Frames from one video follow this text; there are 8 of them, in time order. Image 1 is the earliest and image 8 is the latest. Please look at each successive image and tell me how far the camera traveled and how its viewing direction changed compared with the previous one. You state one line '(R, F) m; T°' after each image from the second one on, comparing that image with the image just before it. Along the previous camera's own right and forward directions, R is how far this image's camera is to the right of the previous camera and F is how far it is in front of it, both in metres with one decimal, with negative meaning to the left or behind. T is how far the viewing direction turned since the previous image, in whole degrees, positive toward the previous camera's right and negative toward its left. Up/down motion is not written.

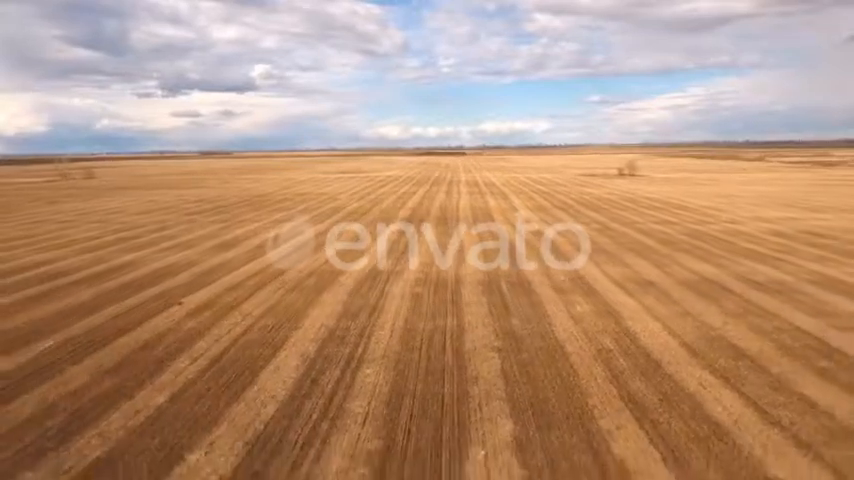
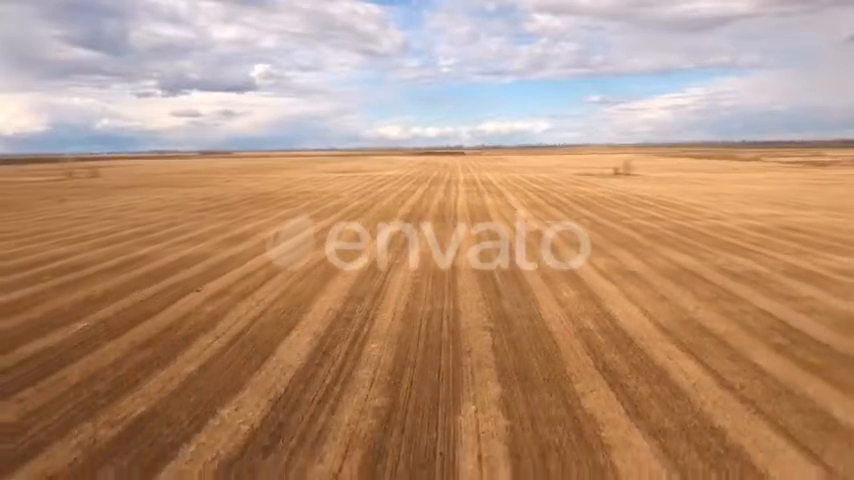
(0.0, -0.9) m; 0°
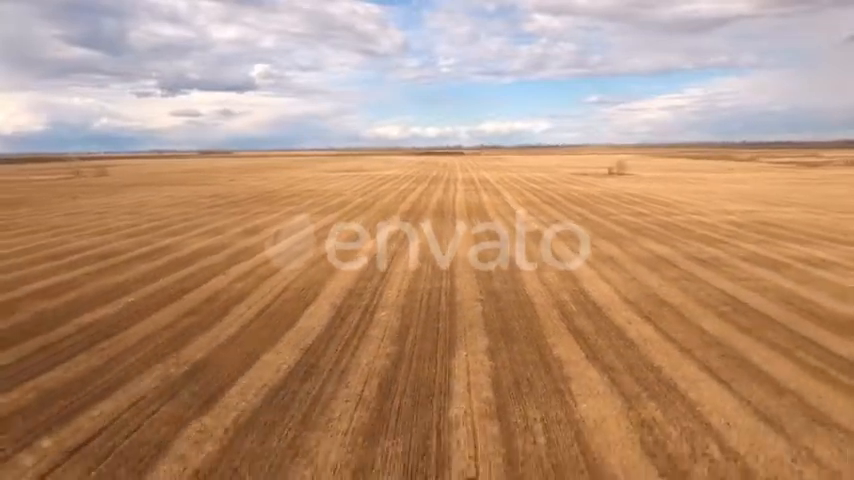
(0.0, -1.5) m; 0°
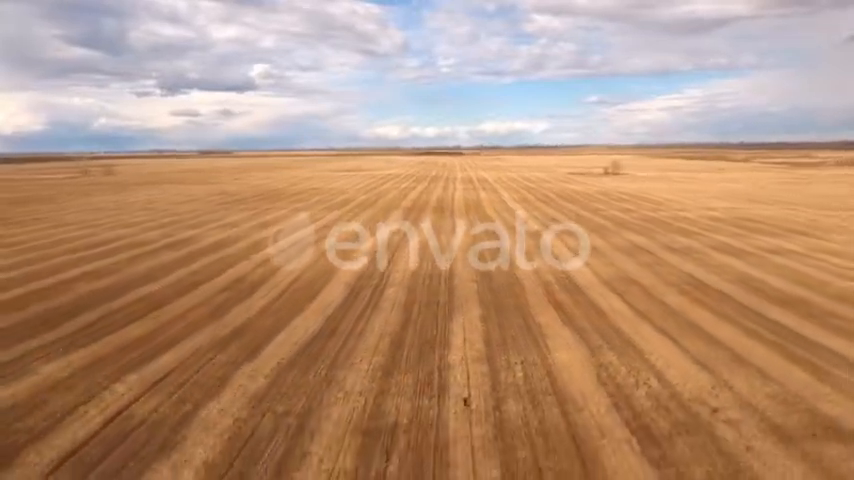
(0.0, -1.5) m; 0°
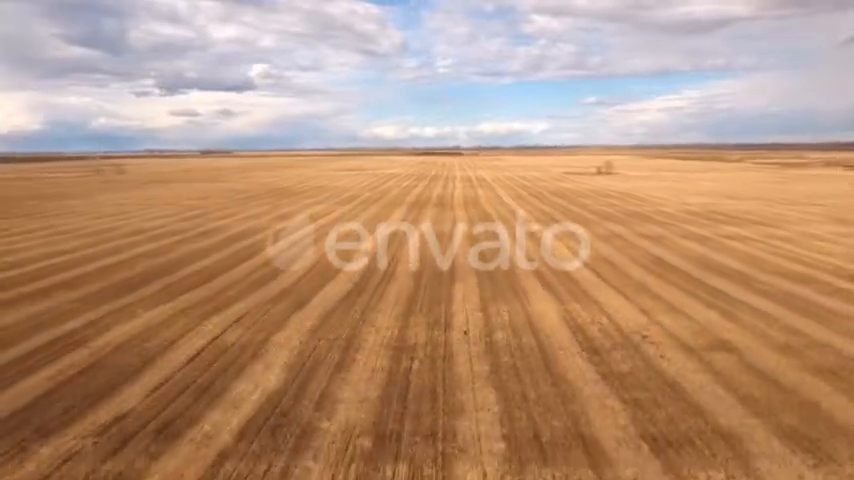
(-0.1, -2.2) m; 0°
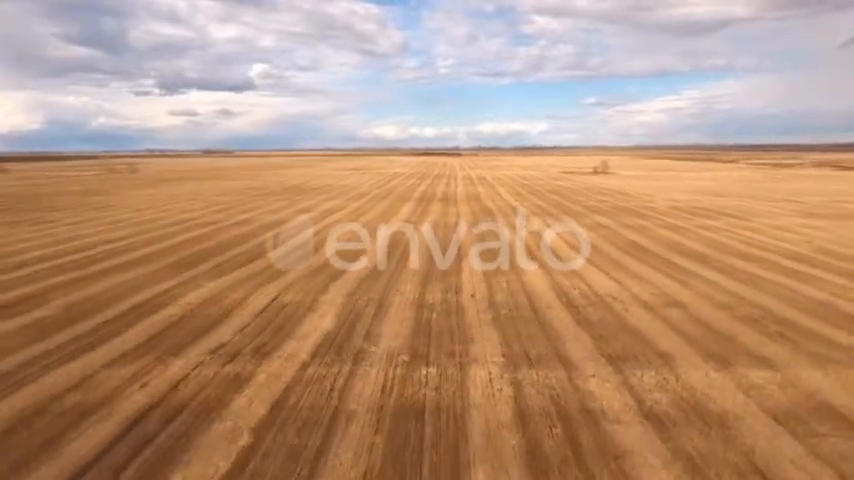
(-0.1, -2.1) m; 0°
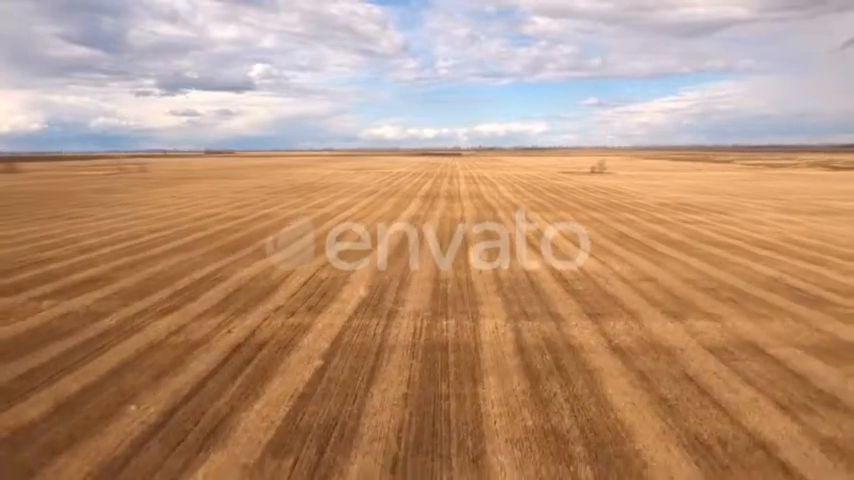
(-0.2, -1.9) m; 0°
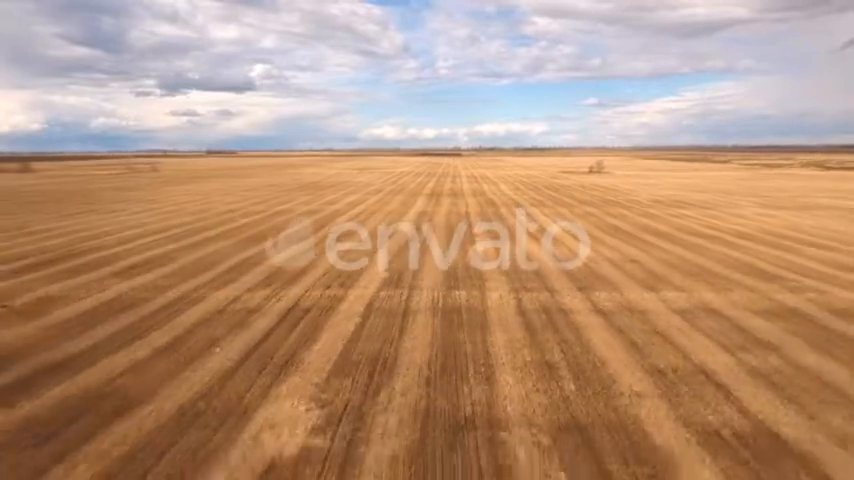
(-0.1, -1.7) m; 0°
